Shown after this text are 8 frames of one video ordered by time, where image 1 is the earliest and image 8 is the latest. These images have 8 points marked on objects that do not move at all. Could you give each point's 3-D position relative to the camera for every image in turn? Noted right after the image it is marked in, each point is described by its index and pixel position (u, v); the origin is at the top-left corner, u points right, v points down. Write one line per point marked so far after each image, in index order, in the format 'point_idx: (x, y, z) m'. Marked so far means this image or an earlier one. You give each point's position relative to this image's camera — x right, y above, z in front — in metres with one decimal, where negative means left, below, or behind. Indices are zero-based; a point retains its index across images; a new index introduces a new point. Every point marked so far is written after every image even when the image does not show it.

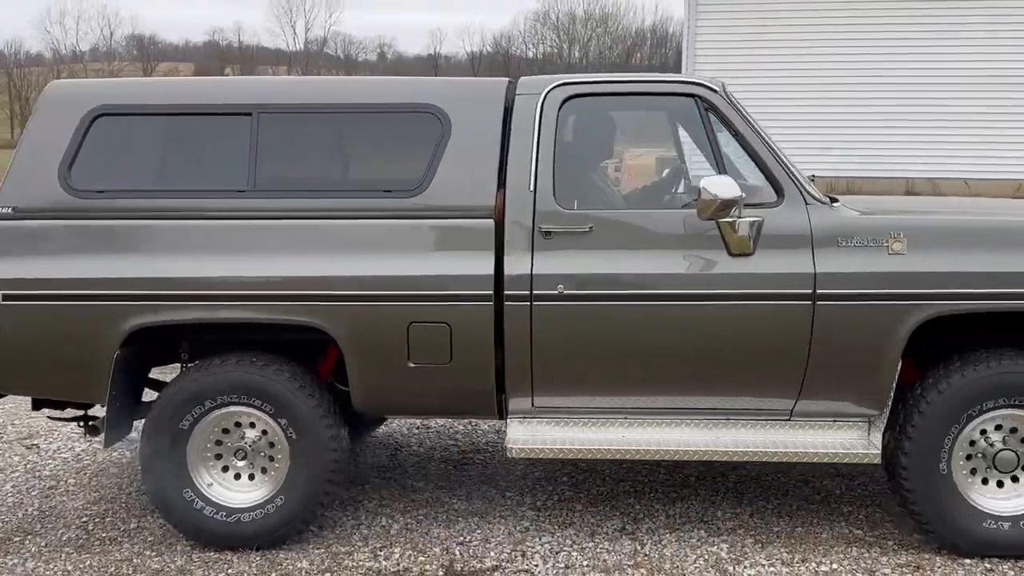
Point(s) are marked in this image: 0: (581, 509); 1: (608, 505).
0: (+0.3, -1.0, +4.6) m
1: (+0.4, -1.0, +4.7) m
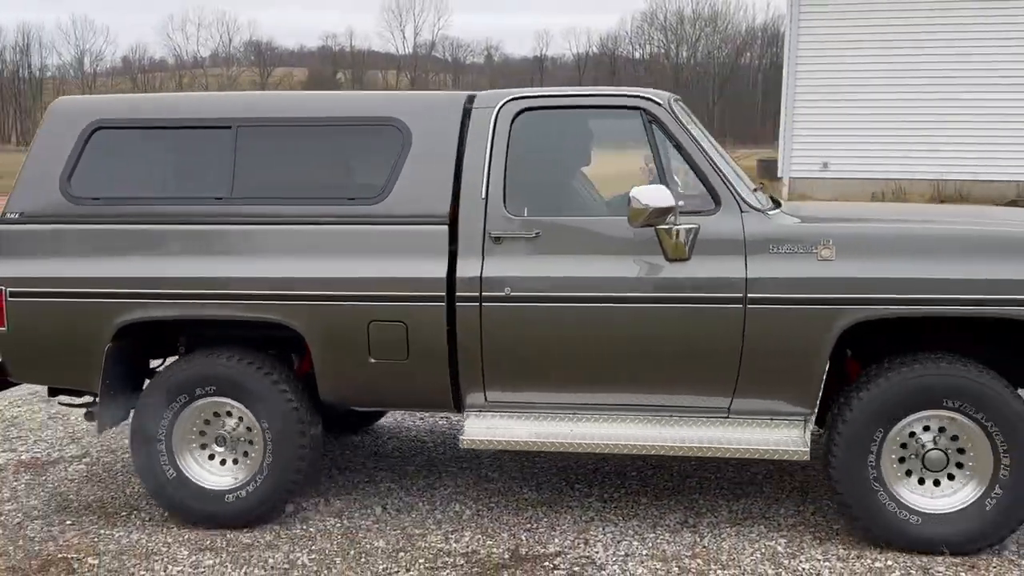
0: (+0.6, -1.0, +4.8) m
1: (+0.7, -1.0, +4.9) m
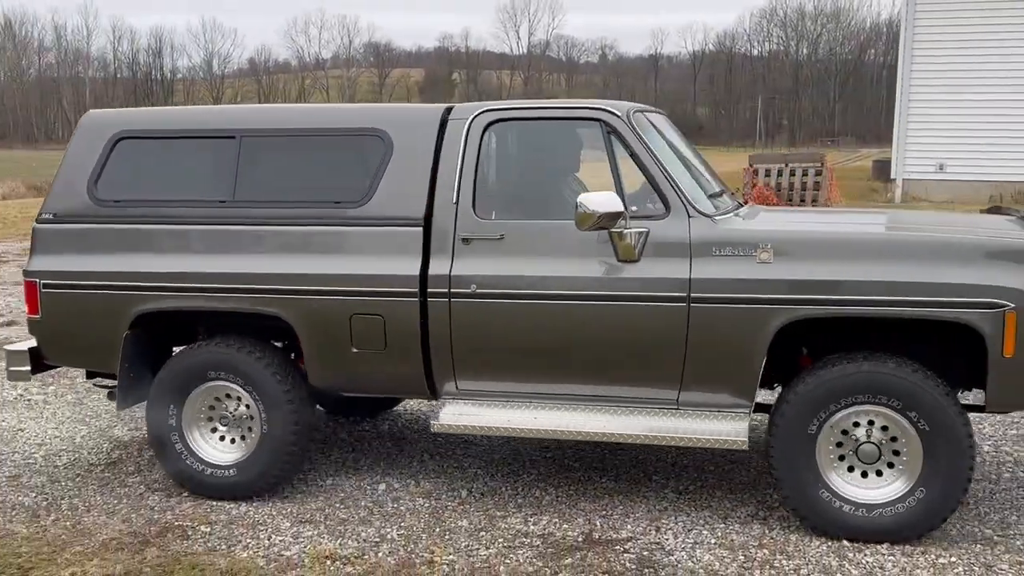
0: (+1.0, -1.0, +5.0) m
1: (+1.1, -1.0, +5.1) m
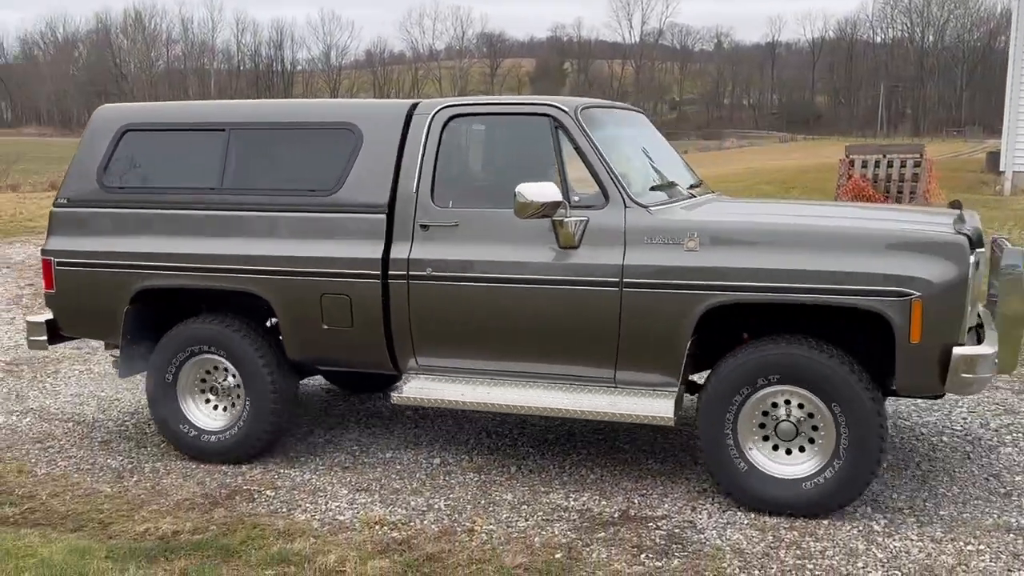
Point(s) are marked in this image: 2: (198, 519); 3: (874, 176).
0: (+1.2, -0.9, +5.2) m
1: (+1.3, -0.9, +5.2) m
2: (-1.4, -1.0, +4.7) m
3: (+5.3, +1.6, +15.8) m
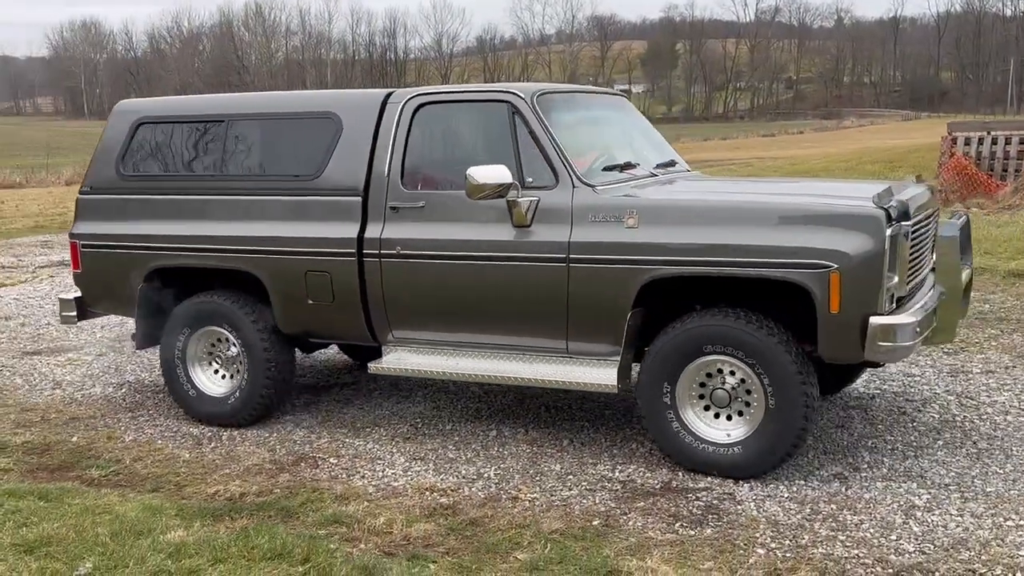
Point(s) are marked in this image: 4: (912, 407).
0: (+1.4, -0.8, +5.2) m
1: (+1.6, -0.8, +5.2) m
2: (-1.2, -0.9, +5.1) m
3: (+6.6, +1.9, +15.4) m
4: (+2.3, -0.7, +6.1) m
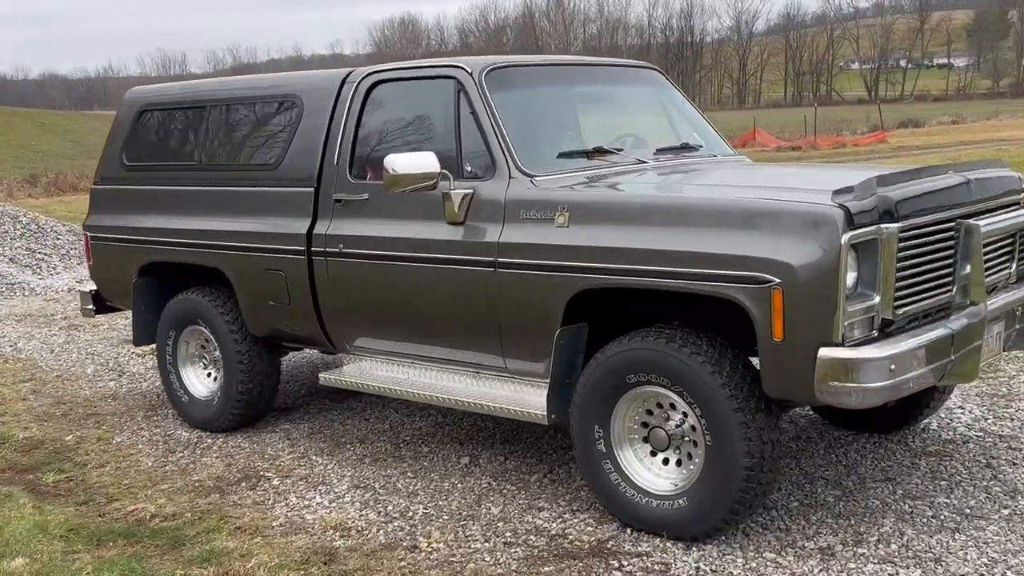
0: (+1.1, -0.9, +4.1) m
1: (+1.3, -0.9, +4.1) m
2: (-1.4, -0.9, +4.7) m
3: (+8.9, +1.9, +12.5) m
4: (+2.2, -0.7, +4.7) m
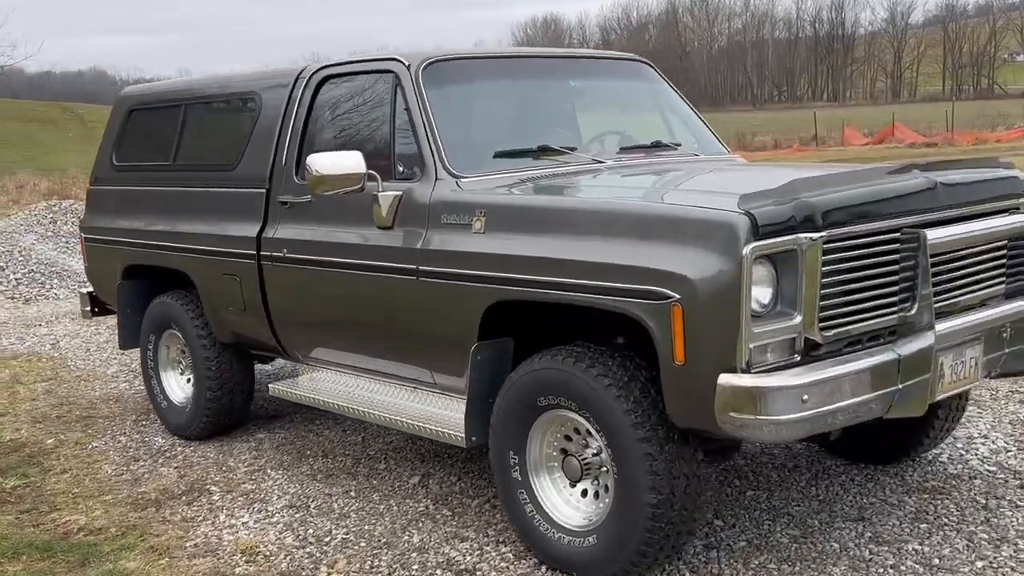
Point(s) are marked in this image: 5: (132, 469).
0: (+0.8, -0.9, +3.6) m
1: (+1.0, -0.9, +3.6) m
2: (-1.7, -1.0, +4.5) m
3: (+9.6, +1.7, +10.9) m
4: (+1.9, -0.8, +4.1) m
5: (-1.8, -0.9, +5.2) m
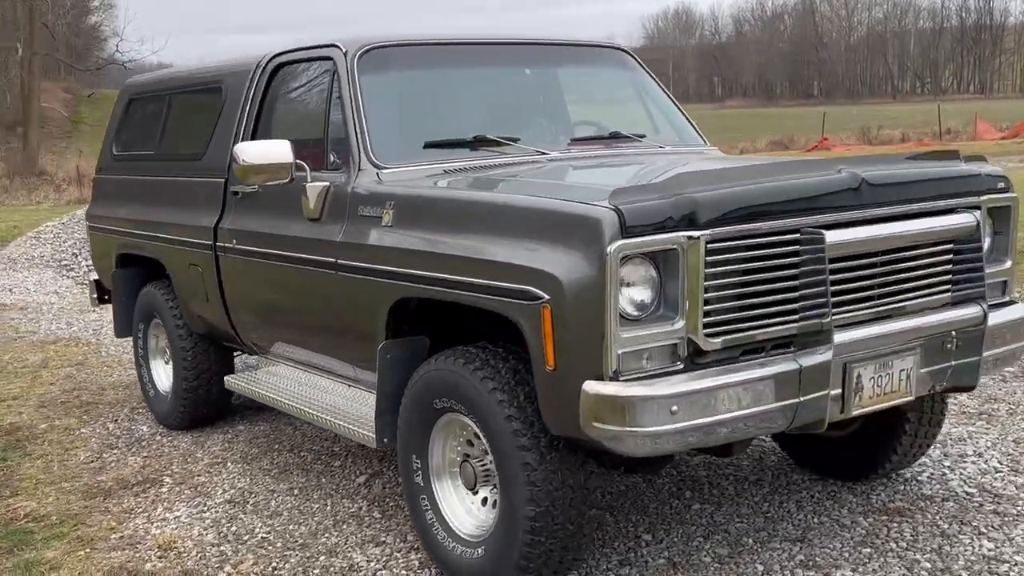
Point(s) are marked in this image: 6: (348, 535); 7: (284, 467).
0: (+0.5, -0.9, +3.4) m
1: (+0.6, -0.9, +3.3) m
2: (-1.9, -0.9, +4.5) m
3: (+10.1, +1.6, +9.7) m
4: (+1.6, -0.8, +3.7) m
5: (-2.0, -0.8, +5.2) m
6: (-0.6, -0.9, +3.9) m
7: (-1.0, -0.8, +4.8) m
